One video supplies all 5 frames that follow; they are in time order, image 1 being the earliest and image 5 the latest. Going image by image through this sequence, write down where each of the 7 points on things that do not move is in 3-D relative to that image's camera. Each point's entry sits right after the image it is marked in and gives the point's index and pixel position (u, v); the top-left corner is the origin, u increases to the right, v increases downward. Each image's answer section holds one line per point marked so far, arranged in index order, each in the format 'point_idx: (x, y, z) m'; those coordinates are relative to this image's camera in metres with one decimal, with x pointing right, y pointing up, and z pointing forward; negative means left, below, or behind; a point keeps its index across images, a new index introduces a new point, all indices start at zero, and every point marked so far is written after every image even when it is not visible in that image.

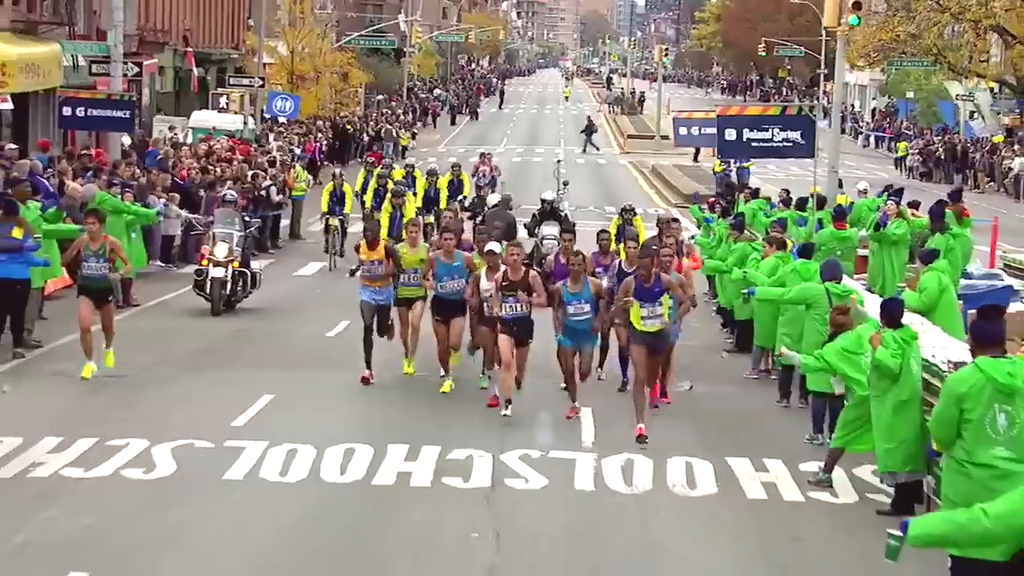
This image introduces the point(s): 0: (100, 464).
0: (-2.8, -1.2, +12.8) m
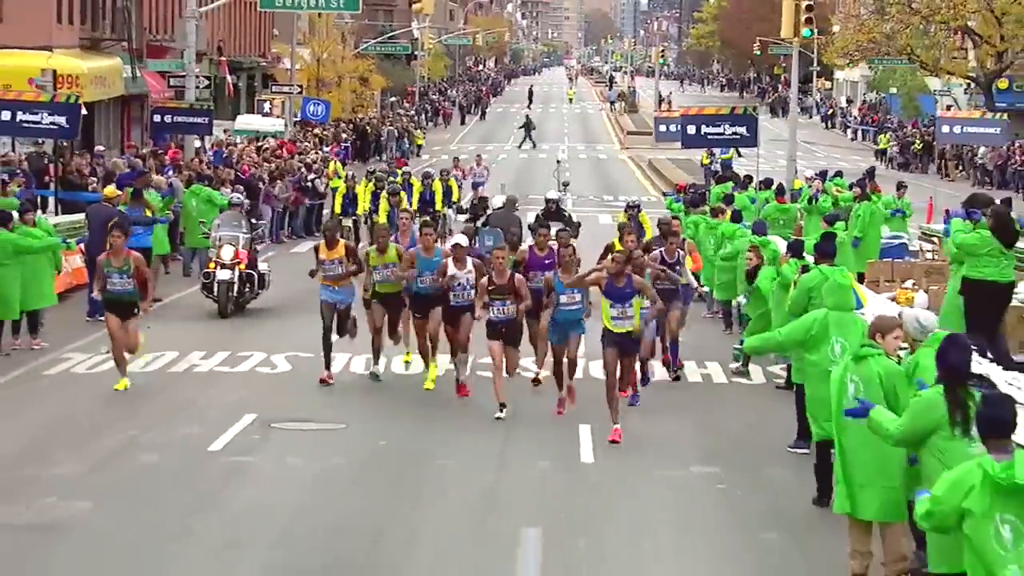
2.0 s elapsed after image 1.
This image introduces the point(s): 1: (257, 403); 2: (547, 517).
0: (-2.7, -0.8, +18.2) m
1: (-2.2, -1.0, +16.3) m
2: (+0.2, -1.5, +11.9) m
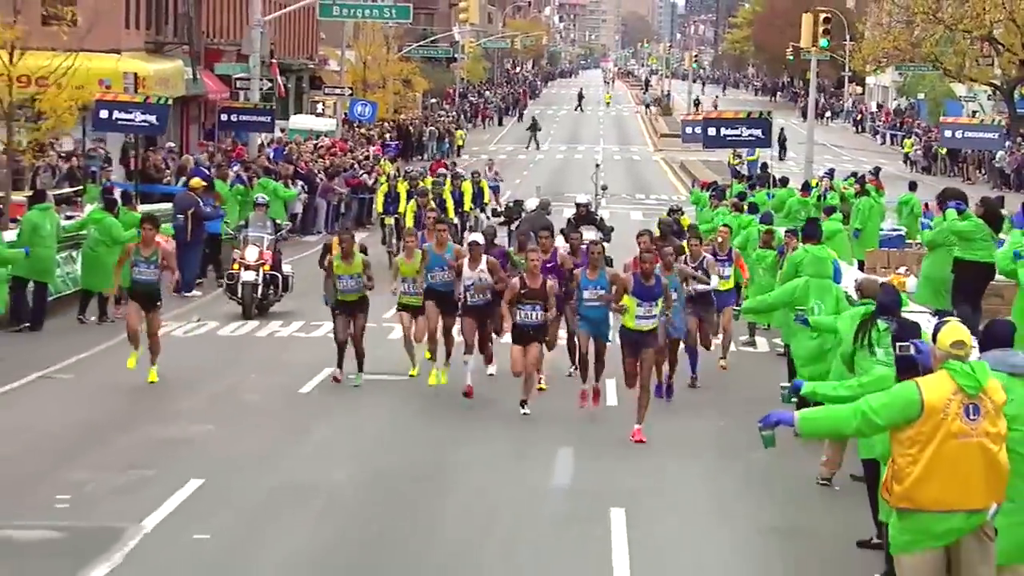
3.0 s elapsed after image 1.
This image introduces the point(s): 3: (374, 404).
0: (-2.2, -0.5, +21.0) m
1: (-1.9, -0.8, +19.0) m
2: (+0.5, -1.3, +14.6) m
3: (-1.2, -1.0, +16.6) m
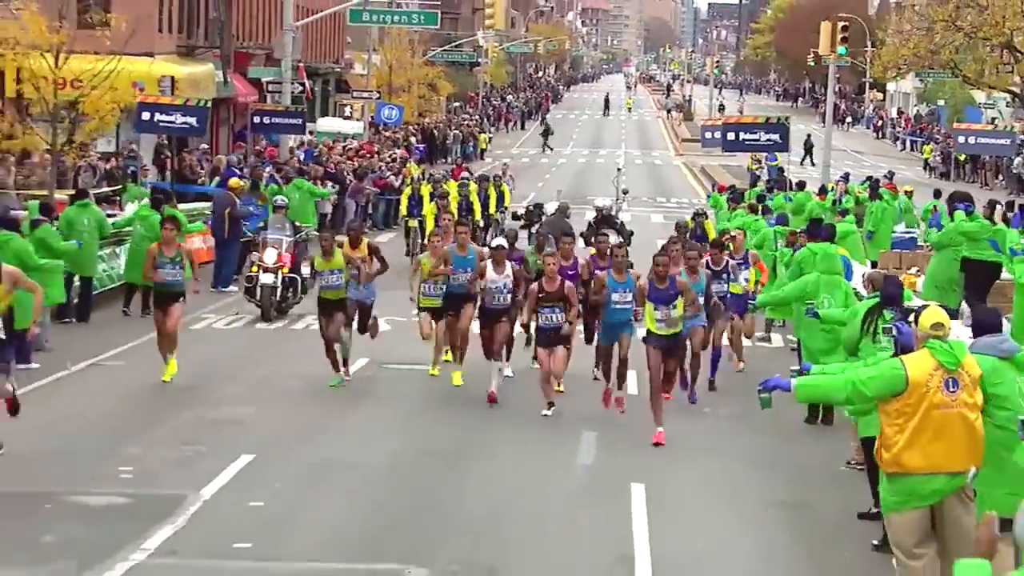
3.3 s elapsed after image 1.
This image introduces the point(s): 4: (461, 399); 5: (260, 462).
0: (-1.9, -0.4, +22.0) m
1: (-1.6, -0.7, +20.0) m
2: (+0.7, -1.2, +15.5) m
3: (-1.0, -1.0, +17.5) m
4: (-0.5, -1.0, +17.3) m
5: (-1.8, -1.2, +13.2) m
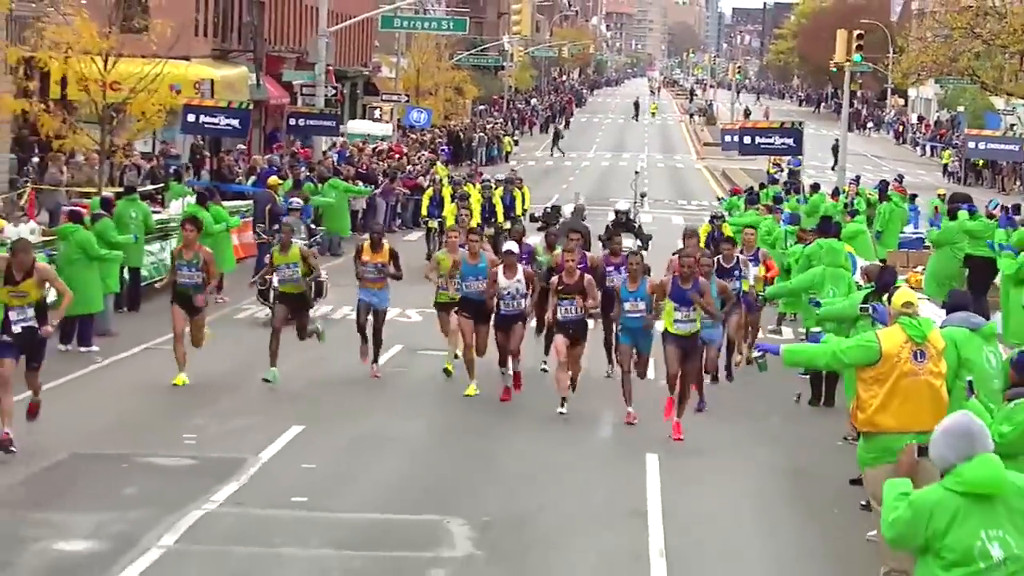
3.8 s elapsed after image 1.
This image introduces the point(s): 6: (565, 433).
0: (-1.6, -0.4, +23.3) m
1: (-1.3, -0.6, +21.3) m
2: (+0.9, -1.1, +16.8) m
3: (-0.7, -0.9, +18.8) m
4: (-0.2, -0.9, +18.6) m
5: (-1.6, -1.1, +14.5) m
6: (+0.5, -1.2, +15.5) m
